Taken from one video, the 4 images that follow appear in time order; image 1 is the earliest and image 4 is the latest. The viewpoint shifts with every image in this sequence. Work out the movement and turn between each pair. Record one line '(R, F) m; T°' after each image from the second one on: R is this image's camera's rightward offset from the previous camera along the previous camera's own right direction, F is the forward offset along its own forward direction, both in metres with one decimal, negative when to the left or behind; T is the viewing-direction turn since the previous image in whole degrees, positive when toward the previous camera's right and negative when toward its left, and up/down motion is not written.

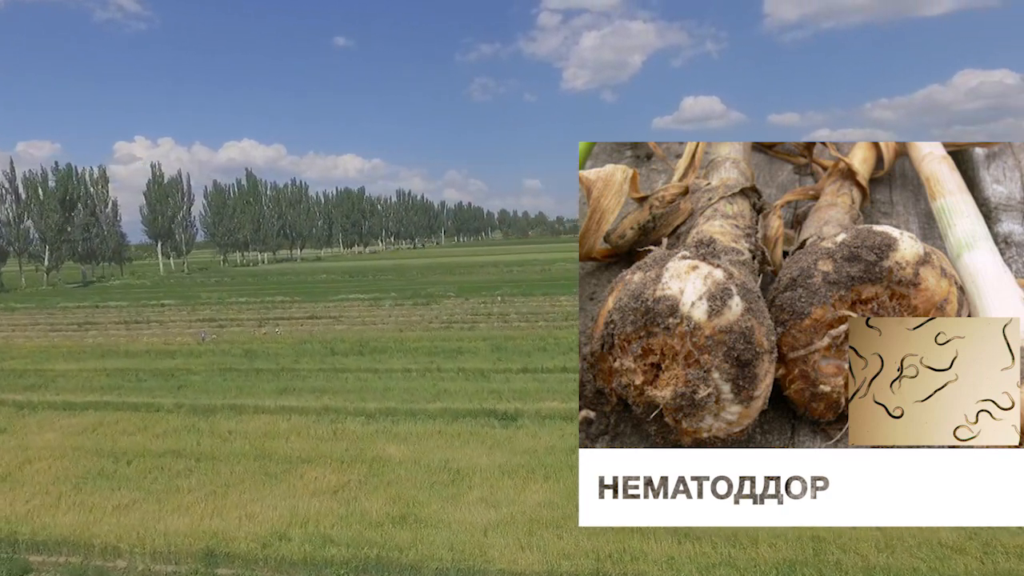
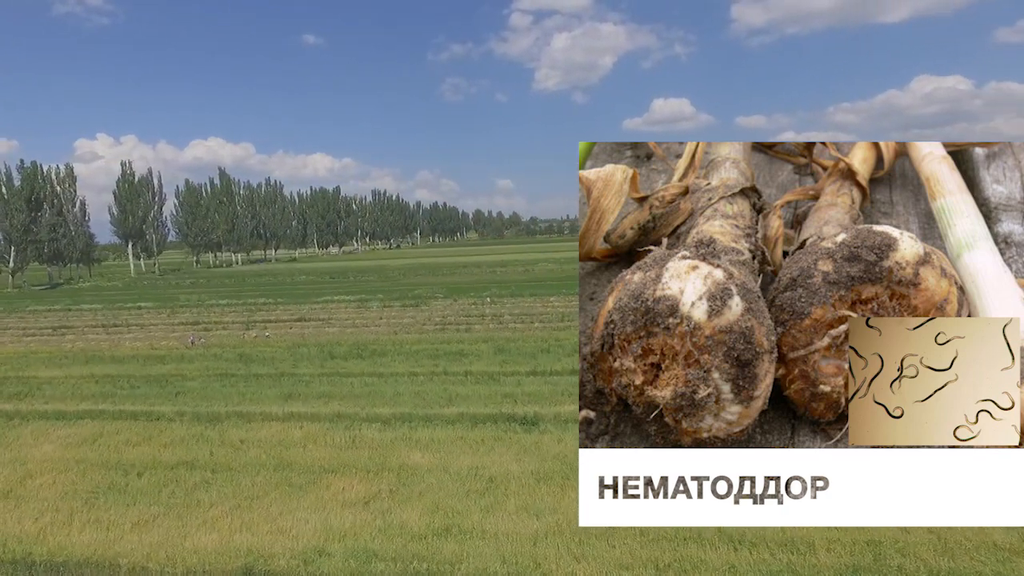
(-1.0, +0.3) m; +2°
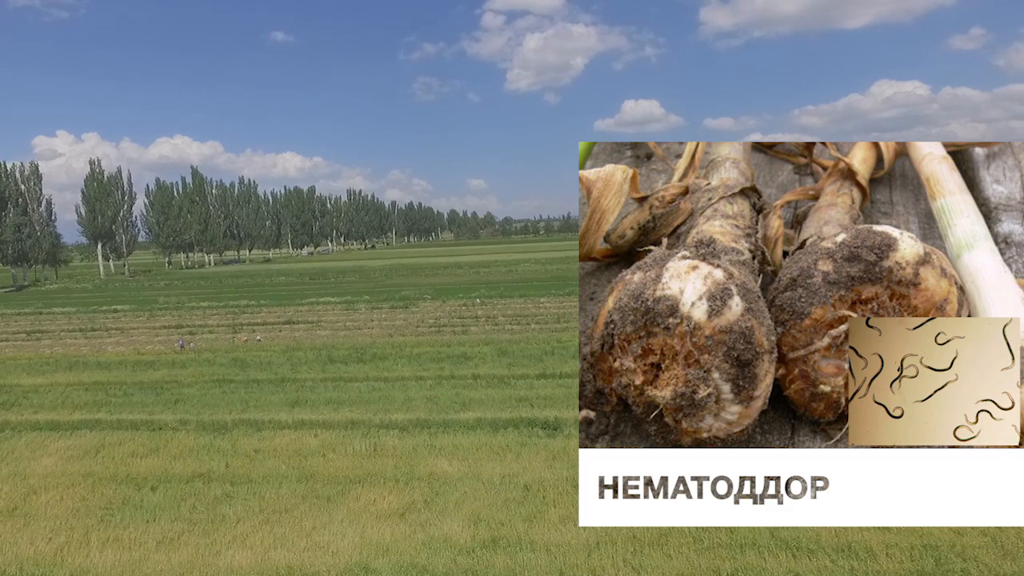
(-1.0, +0.3) m; +2°
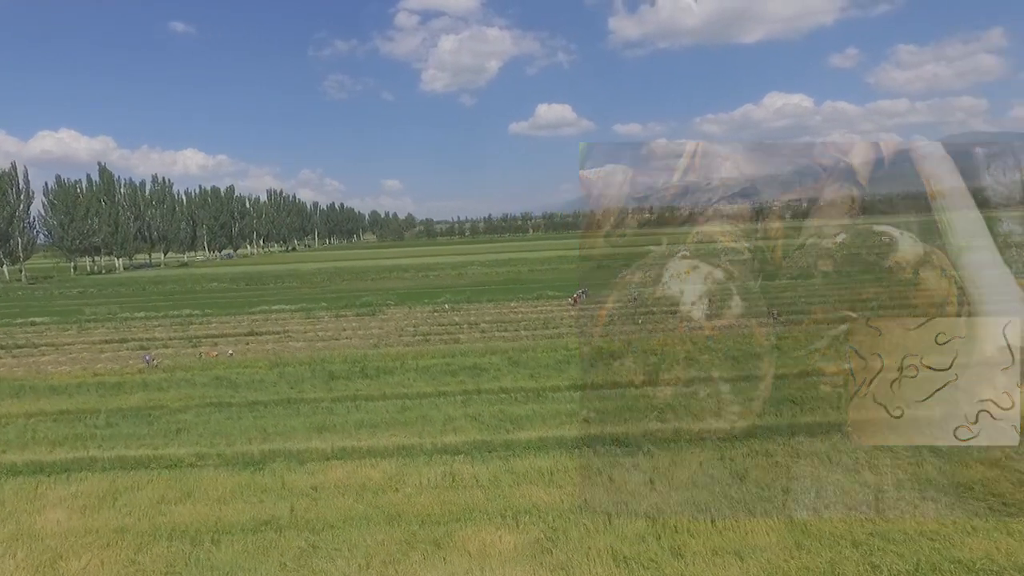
(-3.0, +1.1) m; +8°
